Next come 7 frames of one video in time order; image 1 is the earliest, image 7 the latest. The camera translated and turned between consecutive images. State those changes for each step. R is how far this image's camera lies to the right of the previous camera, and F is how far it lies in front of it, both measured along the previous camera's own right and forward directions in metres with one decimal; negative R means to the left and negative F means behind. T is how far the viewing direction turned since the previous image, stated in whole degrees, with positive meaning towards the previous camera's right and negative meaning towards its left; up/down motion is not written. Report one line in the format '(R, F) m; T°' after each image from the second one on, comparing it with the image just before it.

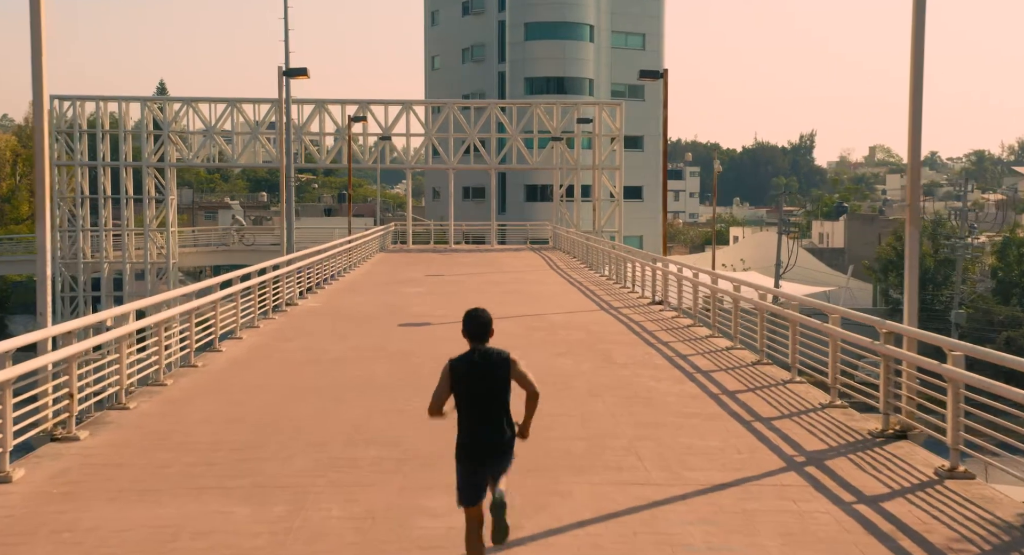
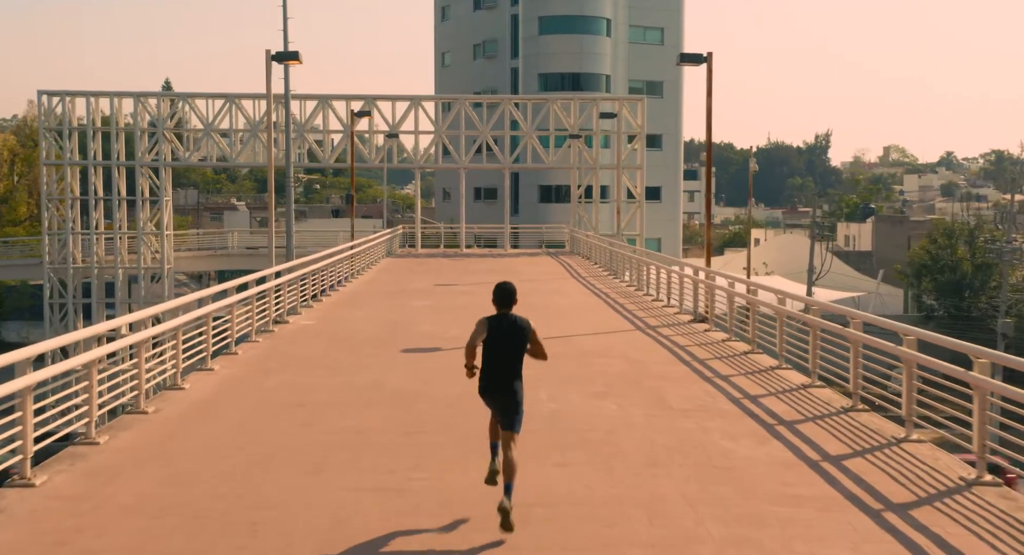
(-0.2, +2.7) m; -1°
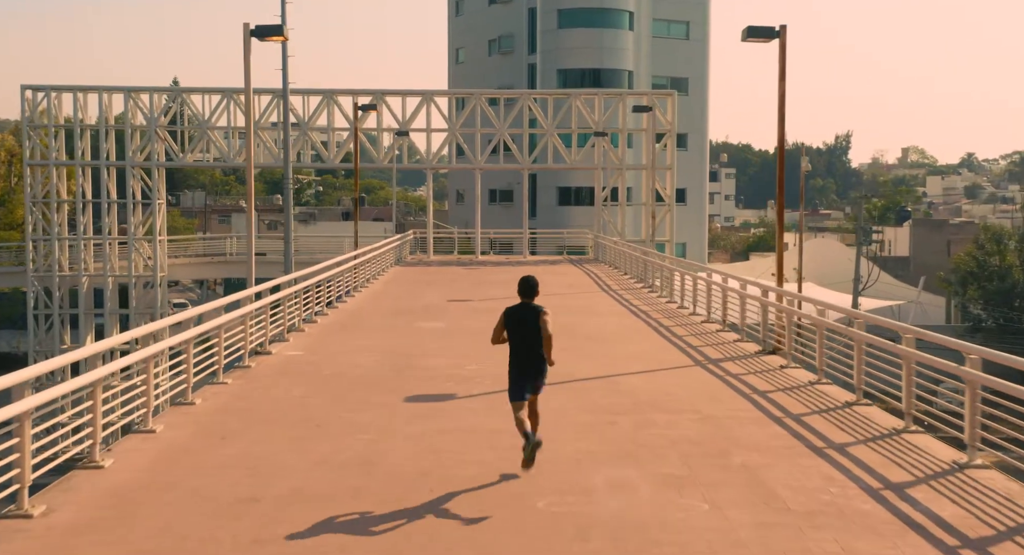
(-0.3, +3.3) m; -1°
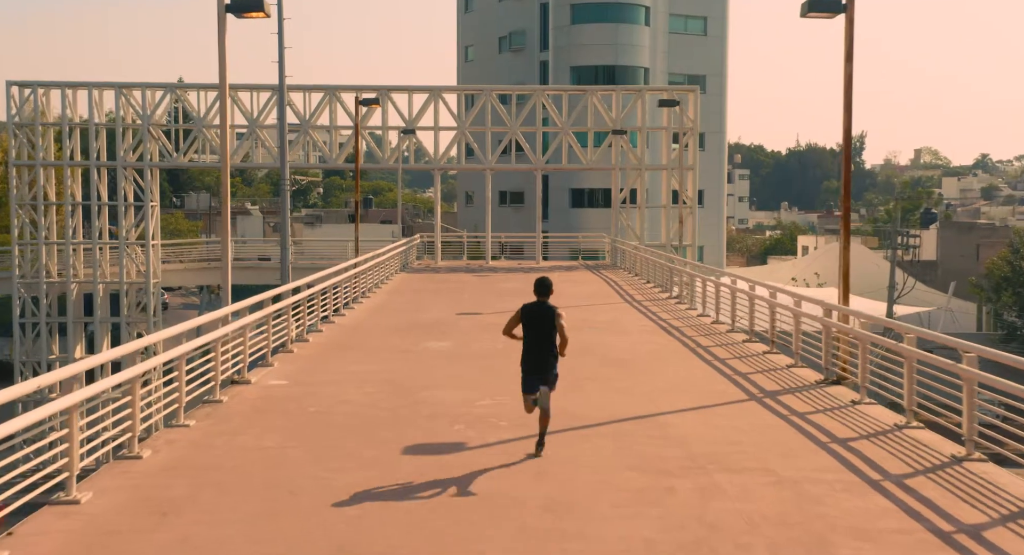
(-0.1, +2.2) m; -1°
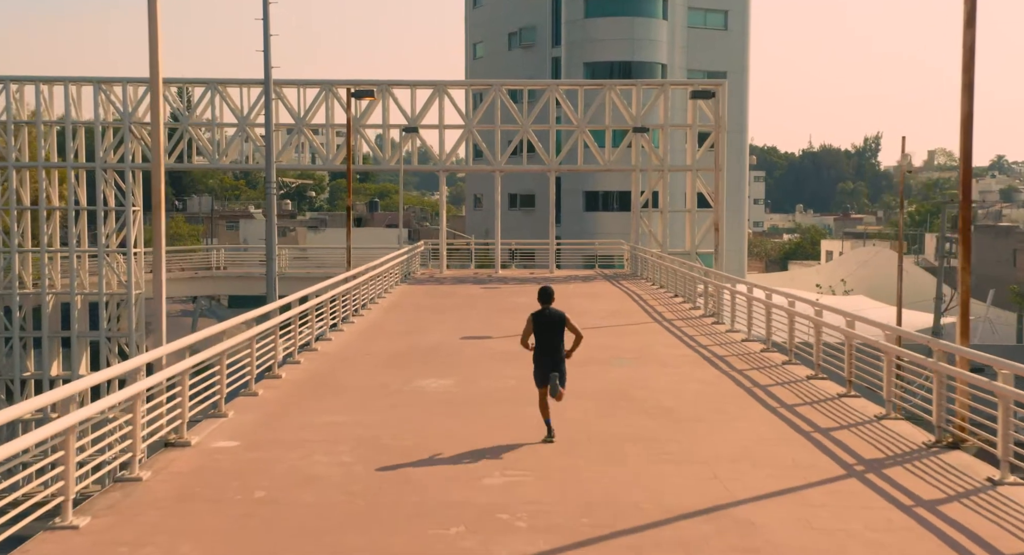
(-0.1, +3.0) m; -1°
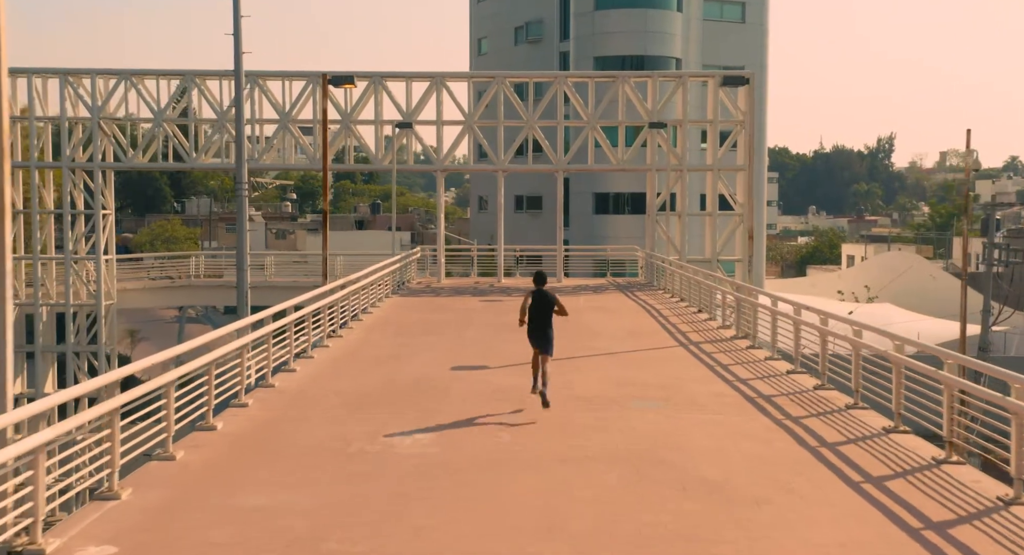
(+0.1, +3.0) m; -1°
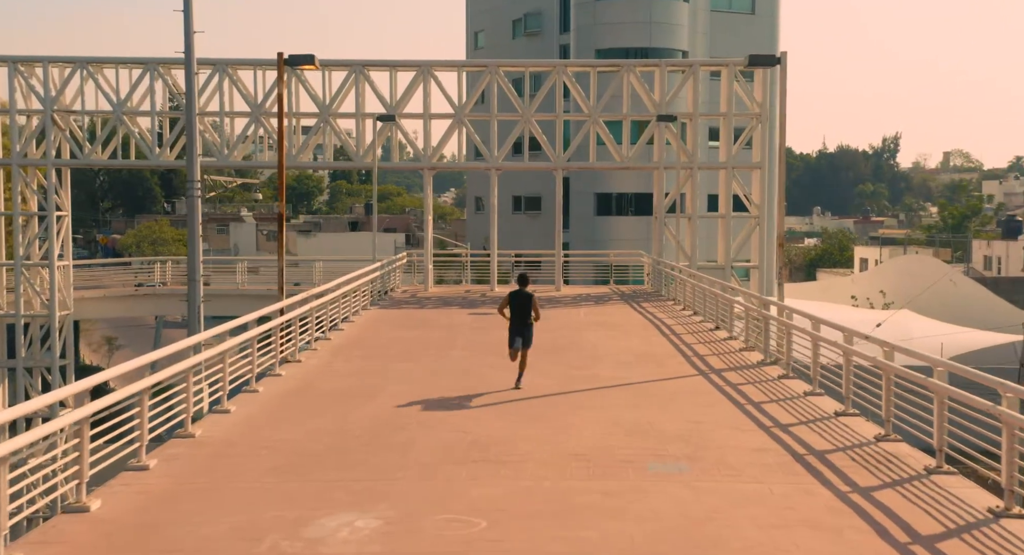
(+0.2, +2.9) m; 0°
